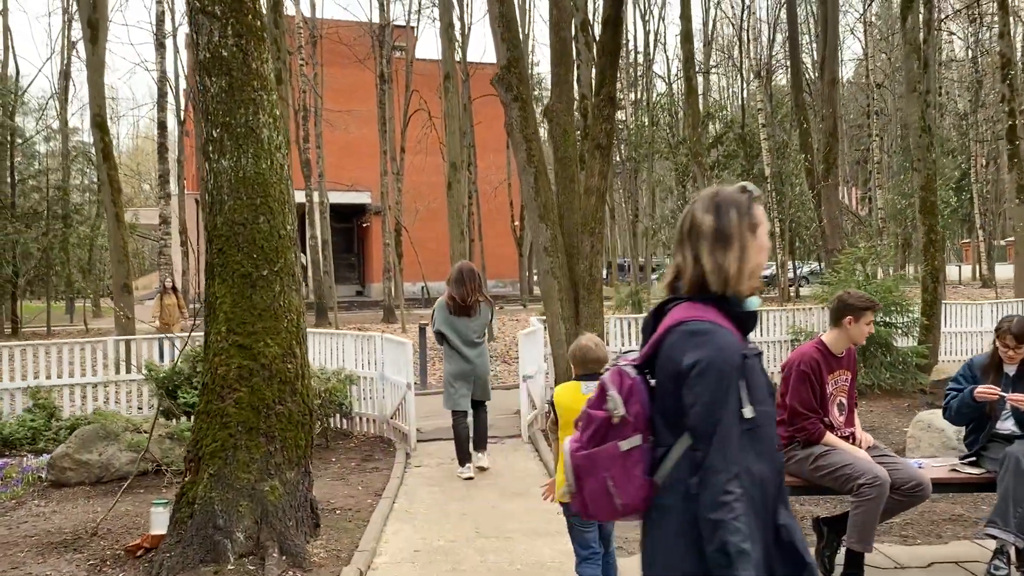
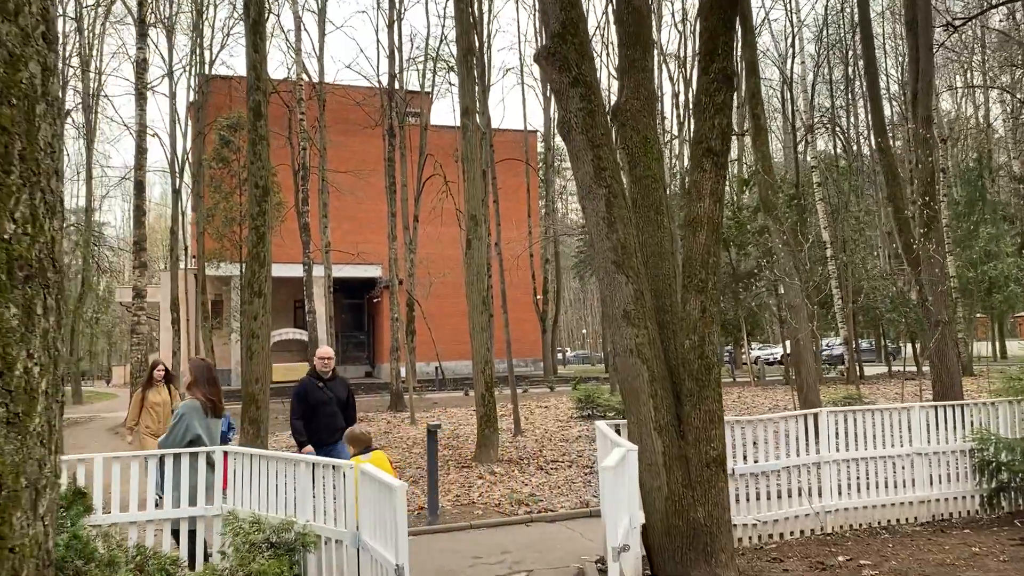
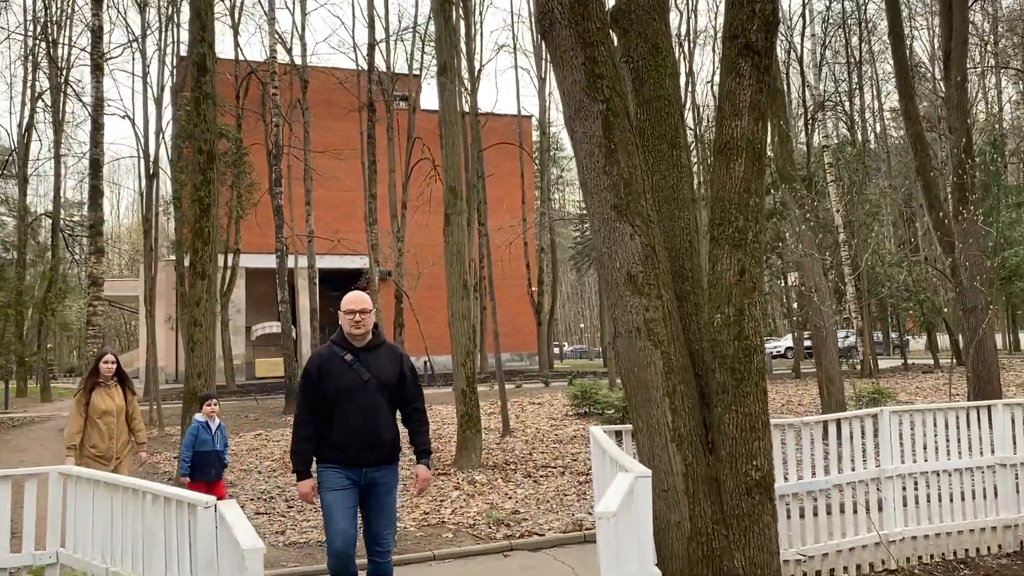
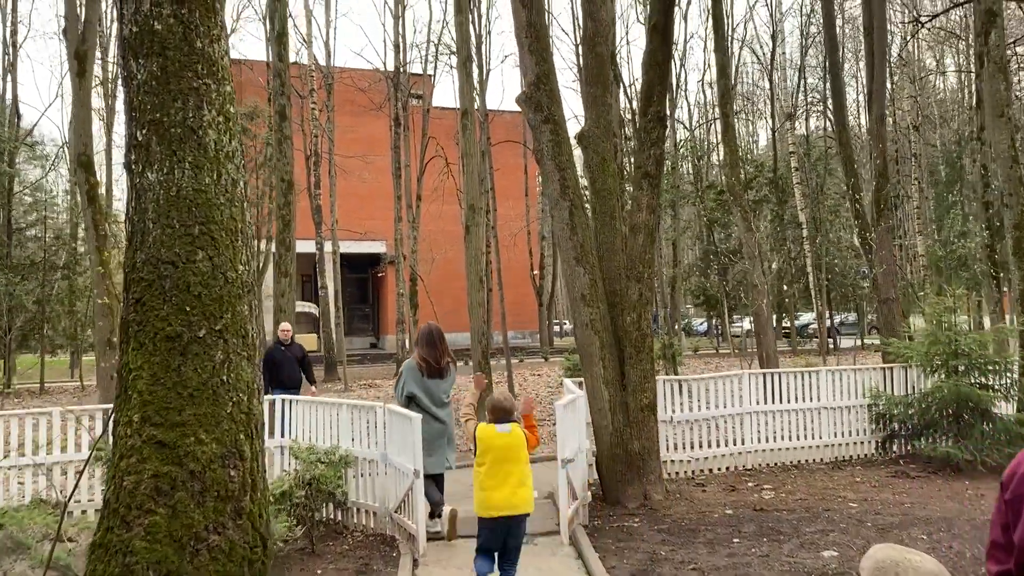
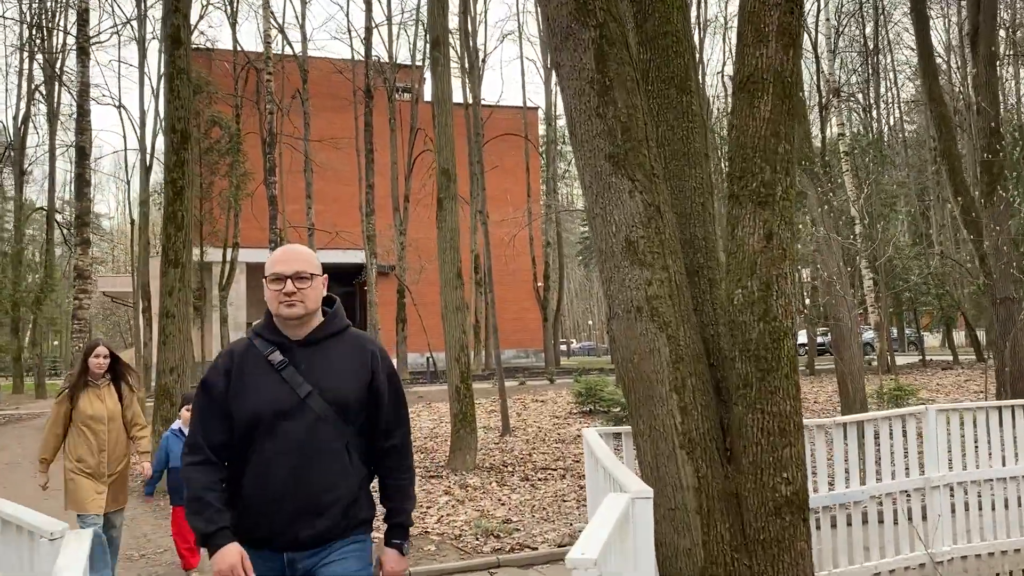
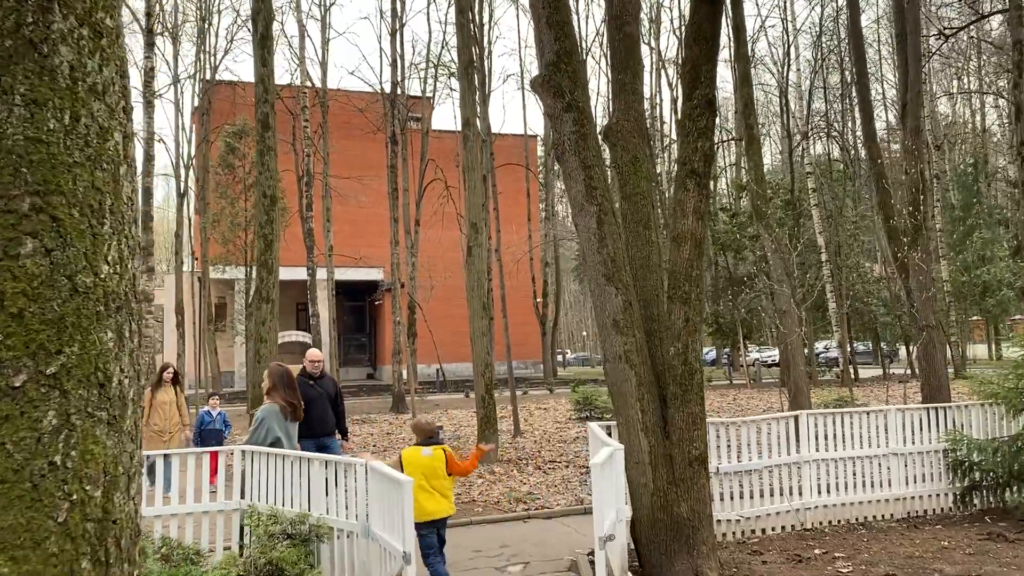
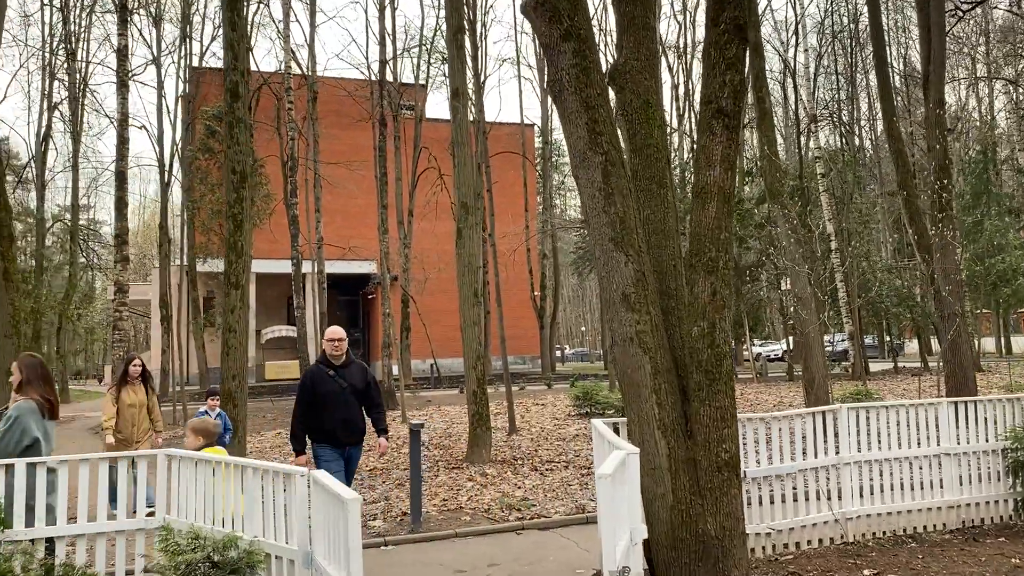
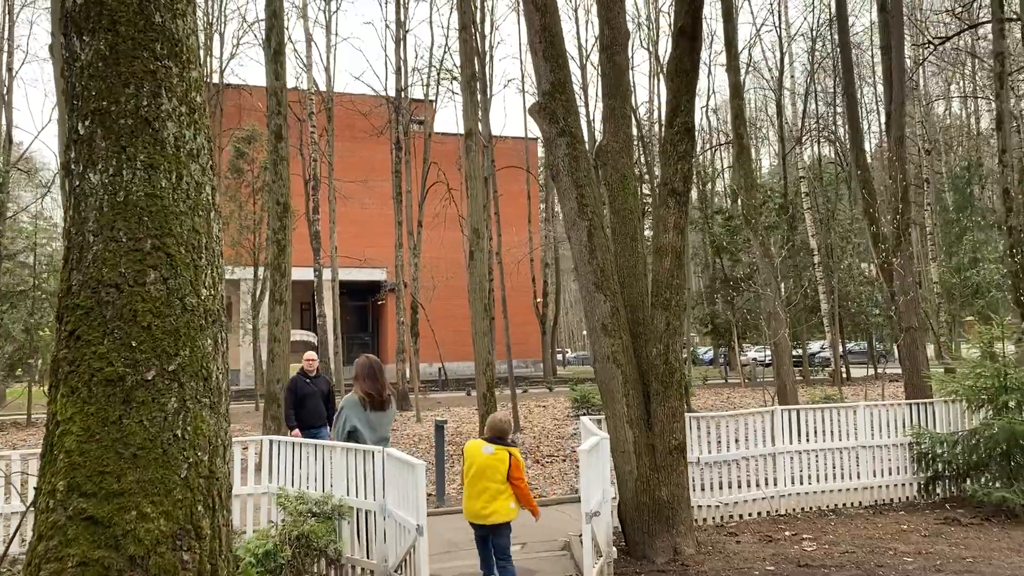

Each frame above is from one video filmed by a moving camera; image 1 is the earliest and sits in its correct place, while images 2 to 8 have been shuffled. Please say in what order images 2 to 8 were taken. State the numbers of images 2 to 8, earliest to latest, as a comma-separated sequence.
4, 8, 6, 2, 7, 3, 5
